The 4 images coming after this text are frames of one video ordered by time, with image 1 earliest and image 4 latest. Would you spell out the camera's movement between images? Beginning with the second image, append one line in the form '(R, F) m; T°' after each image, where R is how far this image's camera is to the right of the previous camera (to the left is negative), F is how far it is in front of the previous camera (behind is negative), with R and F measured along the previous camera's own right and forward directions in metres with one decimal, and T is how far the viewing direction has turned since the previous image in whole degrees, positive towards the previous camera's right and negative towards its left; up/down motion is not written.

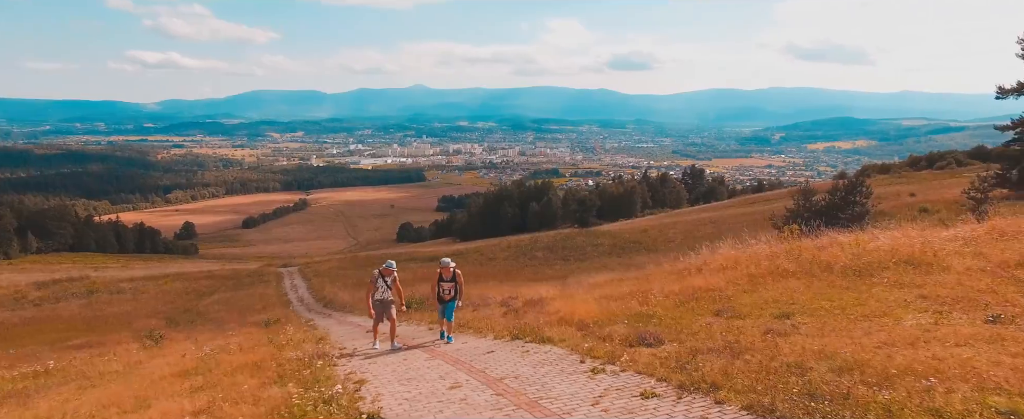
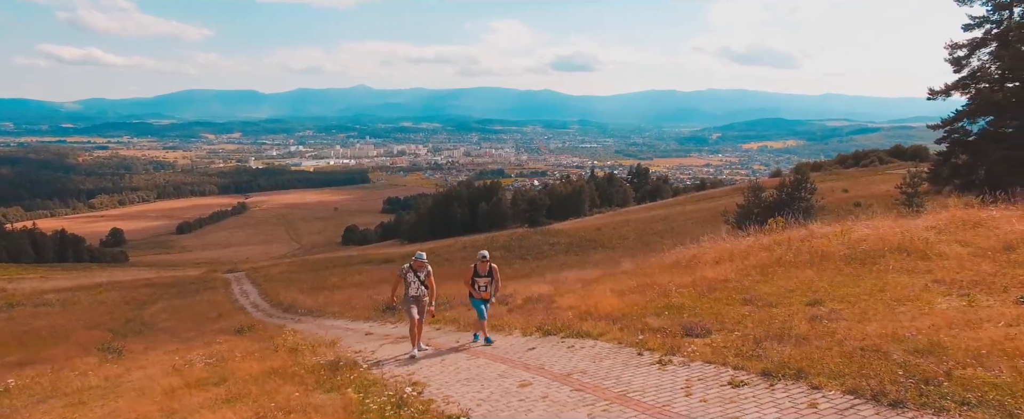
(-0.7, +0.2) m; +5°
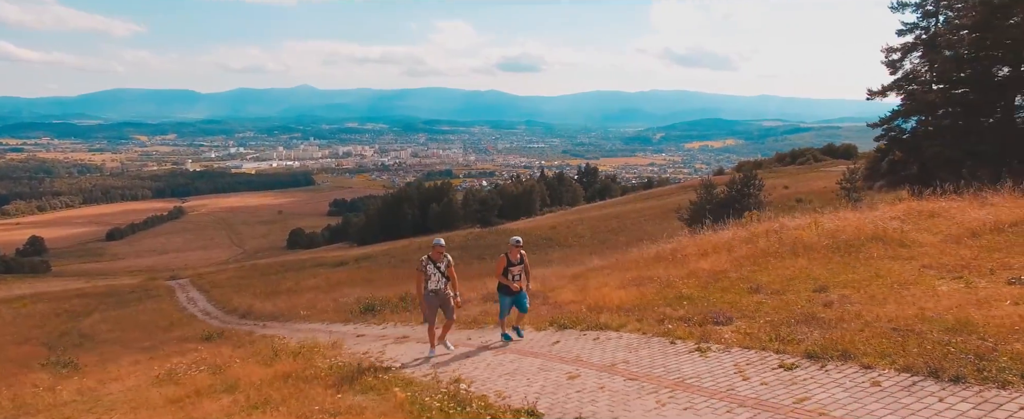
(-0.5, +0.1) m; +5°
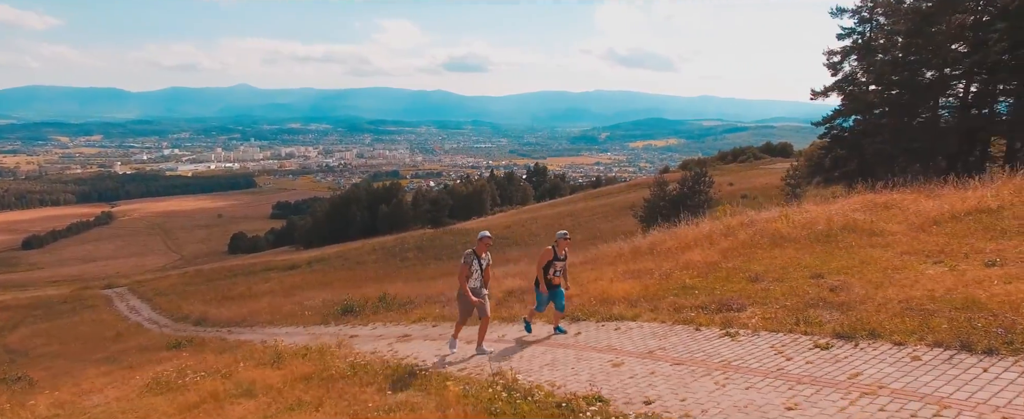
(-0.5, 0.0) m; +5°
